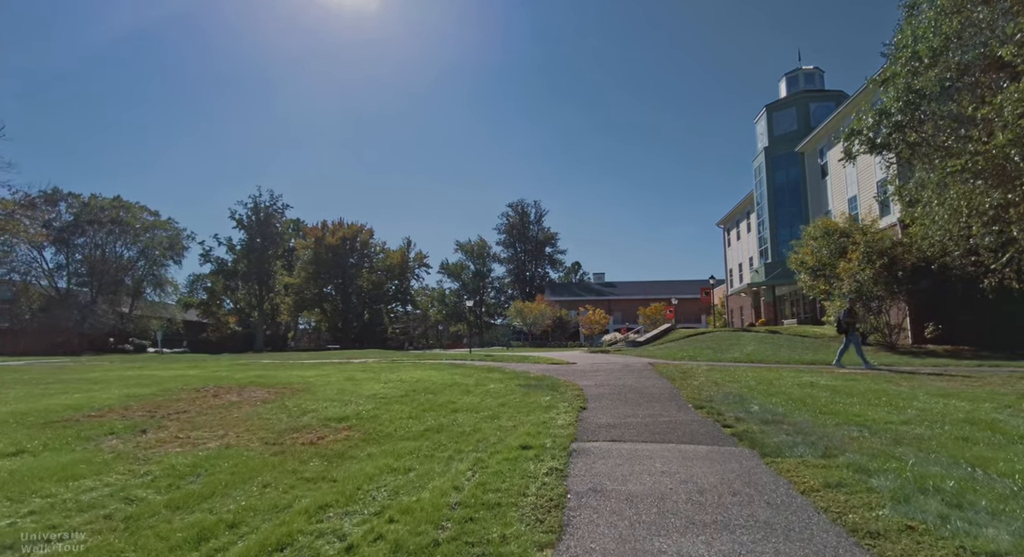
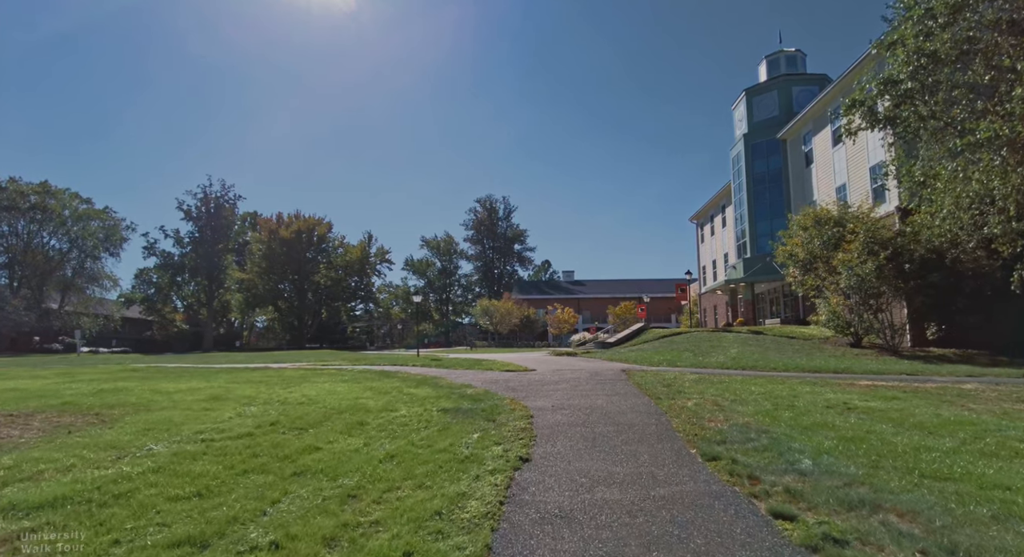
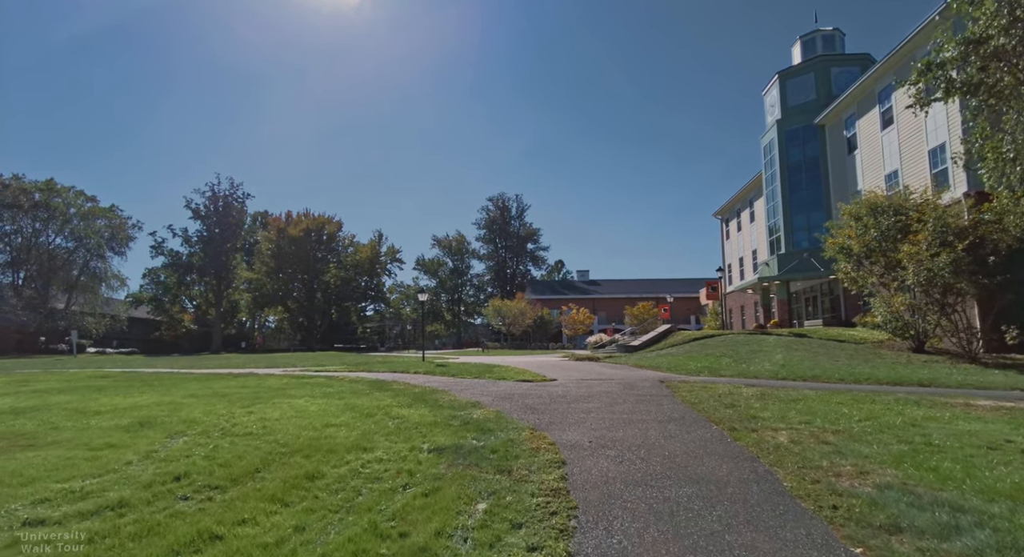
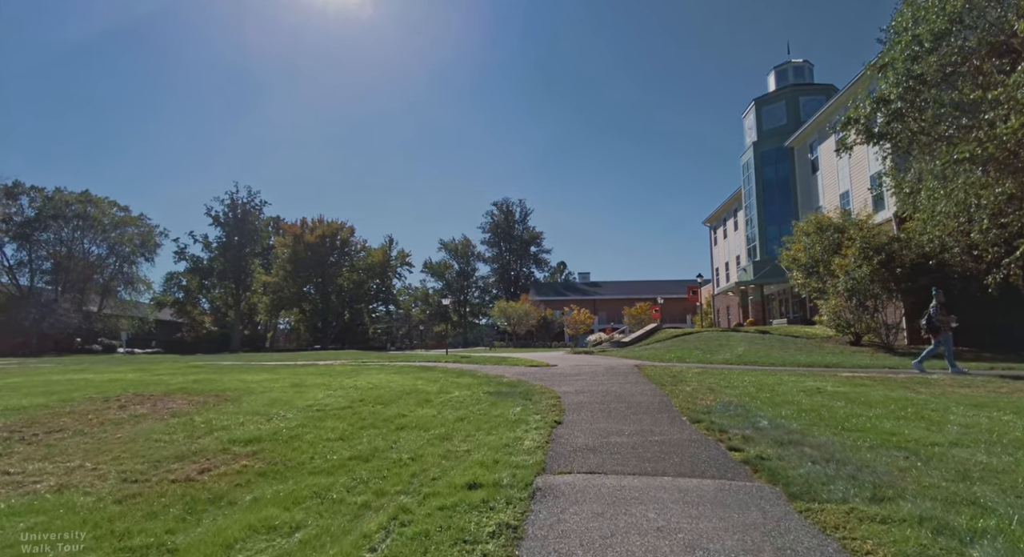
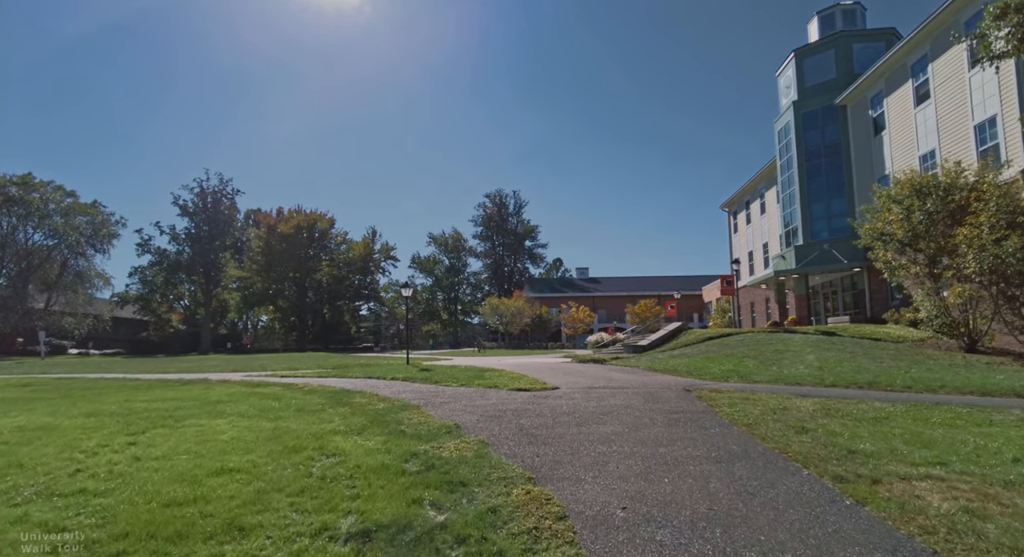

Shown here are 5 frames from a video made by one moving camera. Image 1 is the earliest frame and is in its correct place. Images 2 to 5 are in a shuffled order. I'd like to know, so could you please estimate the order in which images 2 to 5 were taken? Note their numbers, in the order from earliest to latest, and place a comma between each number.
4, 2, 3, 5
